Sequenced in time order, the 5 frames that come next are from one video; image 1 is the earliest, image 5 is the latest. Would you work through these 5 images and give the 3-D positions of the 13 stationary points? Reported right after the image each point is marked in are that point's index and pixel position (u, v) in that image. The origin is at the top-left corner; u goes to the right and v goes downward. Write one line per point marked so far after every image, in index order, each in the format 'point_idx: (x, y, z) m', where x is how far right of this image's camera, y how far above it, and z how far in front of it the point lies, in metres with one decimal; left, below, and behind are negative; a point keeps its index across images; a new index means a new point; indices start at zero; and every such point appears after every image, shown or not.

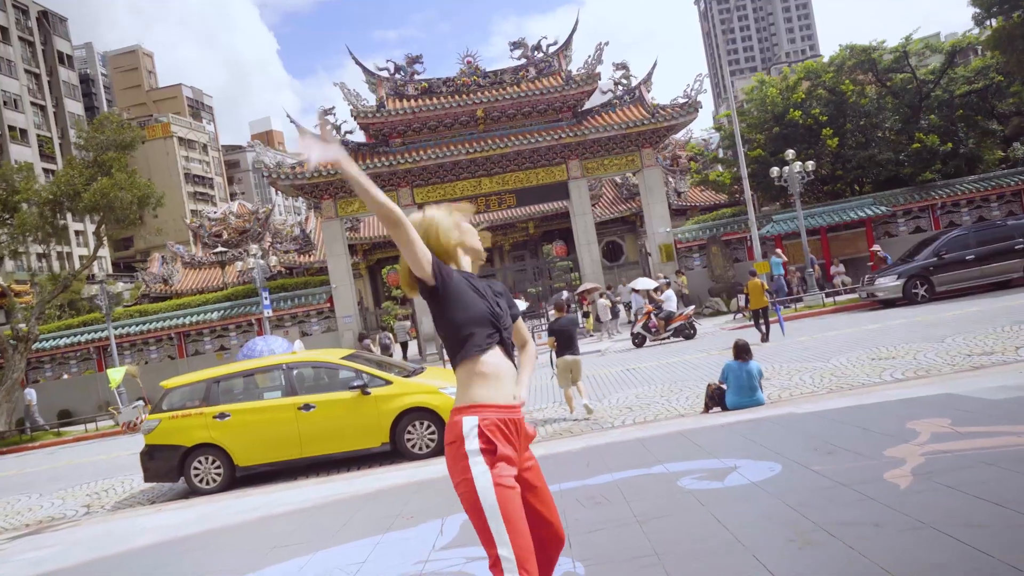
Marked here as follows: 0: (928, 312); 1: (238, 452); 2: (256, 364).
0: (+6.7, -0.4, +14.1) m
1: (-2.8, -1.7, +9.1) m
2: (-2.7, -0.8, +9.4) m
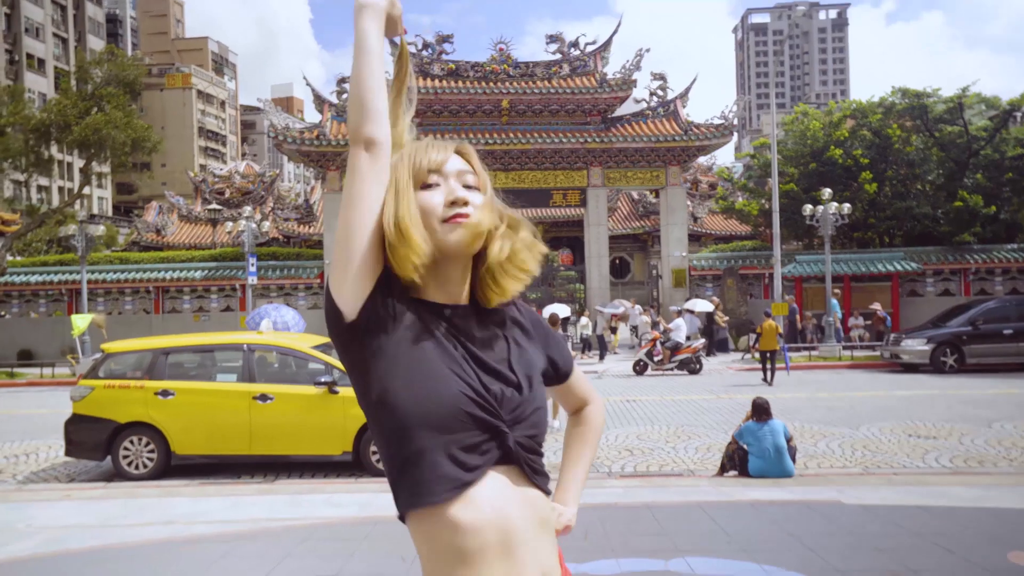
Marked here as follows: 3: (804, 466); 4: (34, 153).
0: (+6.6, -1.4, +12.9) m
1: (-3.0, -1.3, +7.9) m
2: (-2.8, -0.5, +8.2) m
3: (+2.5, -1.5, +7.6) m
4: (-10.2, +2.9, +18.8) m
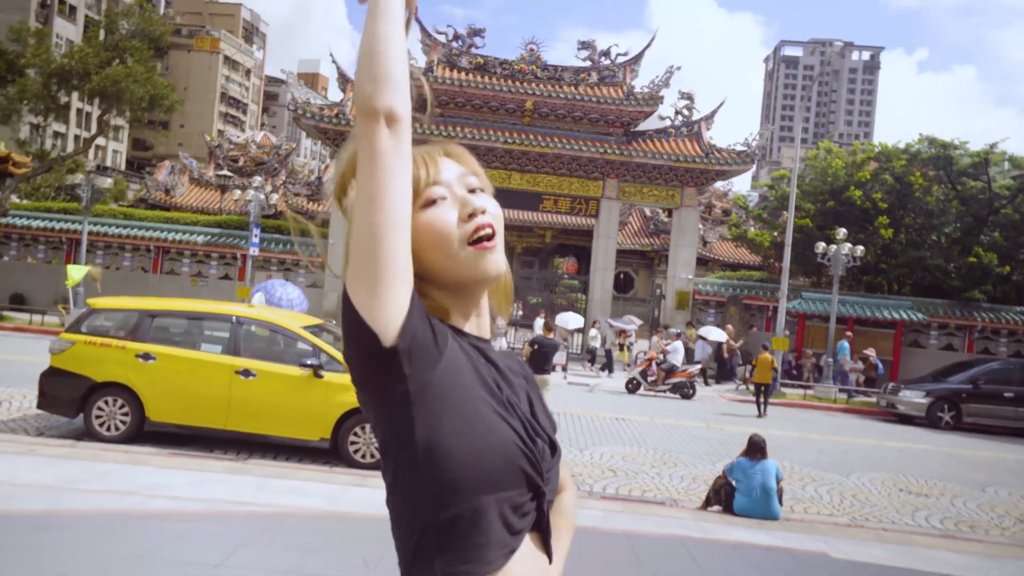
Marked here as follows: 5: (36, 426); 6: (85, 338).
0: (+6.4, -2.2, +12.7) m
1: (-3.1, -1.0, +7.7) m
2: (-2.8, -0.2, +8.0) m
3: (+2.3, -1.8, +7.4) m
4: (-9.8, +4.0, +18.6) m
5: (-4.3, -1.2, +7.9) m
6: (-3.8, -0.4, +7.8) m
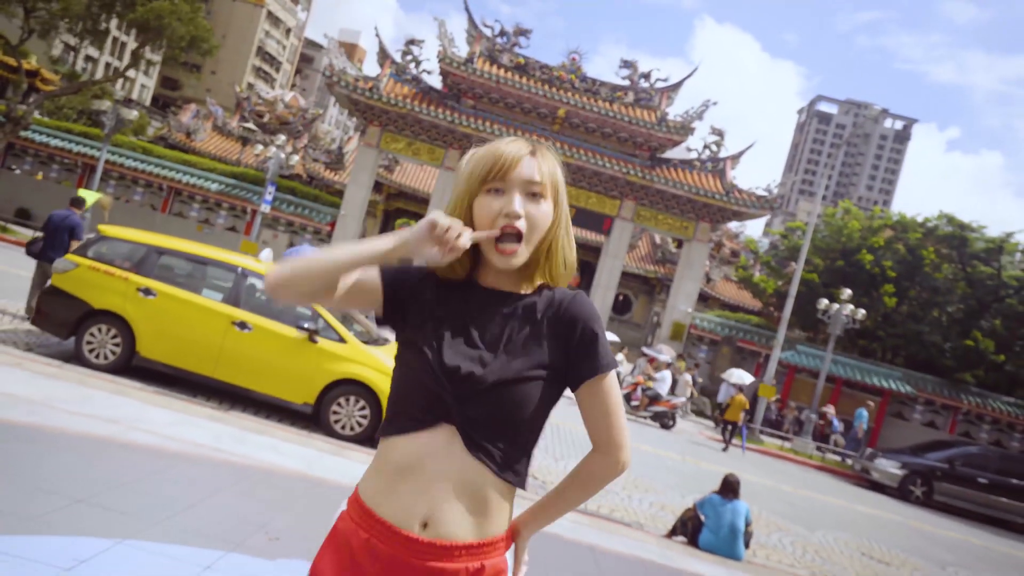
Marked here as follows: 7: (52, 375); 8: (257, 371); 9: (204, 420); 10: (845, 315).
0: (+5.9, -3.3, +12.7) m
1: (-3.2, -0.4, +7.7) m
2: (-2.7, +0.3, +8.0) m
3: (+2.0, -2.2, +7.4) m
4: (-8.9, +5.7, +18.6) m
5: (-4.4, -0.5, +7.9) m
6: (-3.7, +0.2, +7.8) m
7: (-3.5, -0.7, +6.7) m
8: (-2.2, -0.7, +7.6) m
9: (-2.3, -1.0, +6.5) m
10: (+7.0, -0.6, +18.6) m
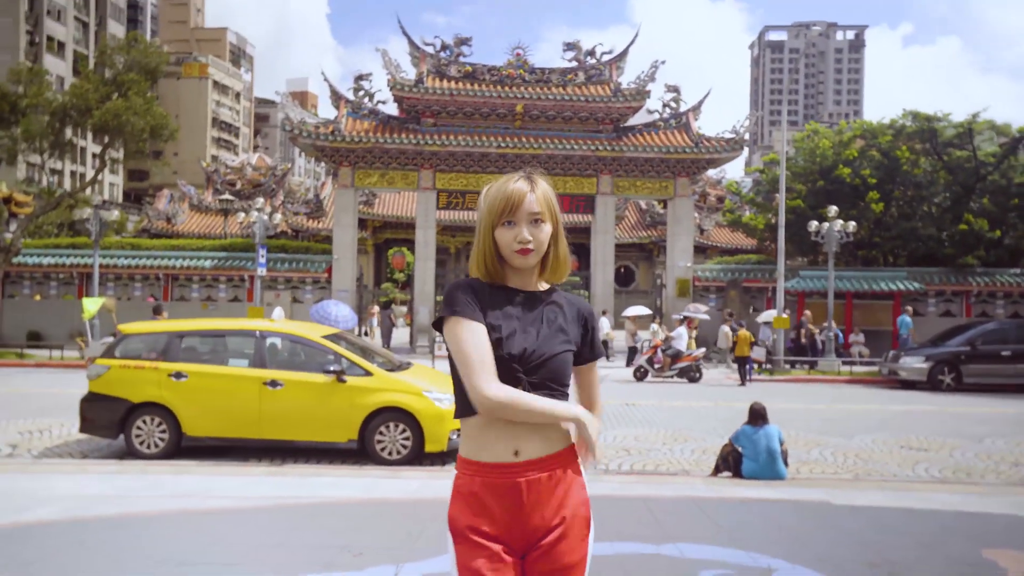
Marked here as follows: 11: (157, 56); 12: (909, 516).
0: (+6.6, -1.7, +13.1) m
1: (-3.0, -1.2, +8.1) m
2: (-2.7, -0.4, +8.4) m
3: (+2.5, -1.6, +7.8) m
4: (-10.0, +3.3, +19.1) m
5: (-4.1, -1.5, +8.3) m
6: (-3.7, -0.7, +8.3) m
7: (-3.2, -1.5, +7.1) m
8: (-2.0, -1.2, +8.0) m
9: (-1.9, -1.5, +6.9) m
10: (+7.0, +1.2, +19.0) m
11: (-7.8, +5.1, +19.4) m
12: (+2.5, -1.4, +5.5) m
